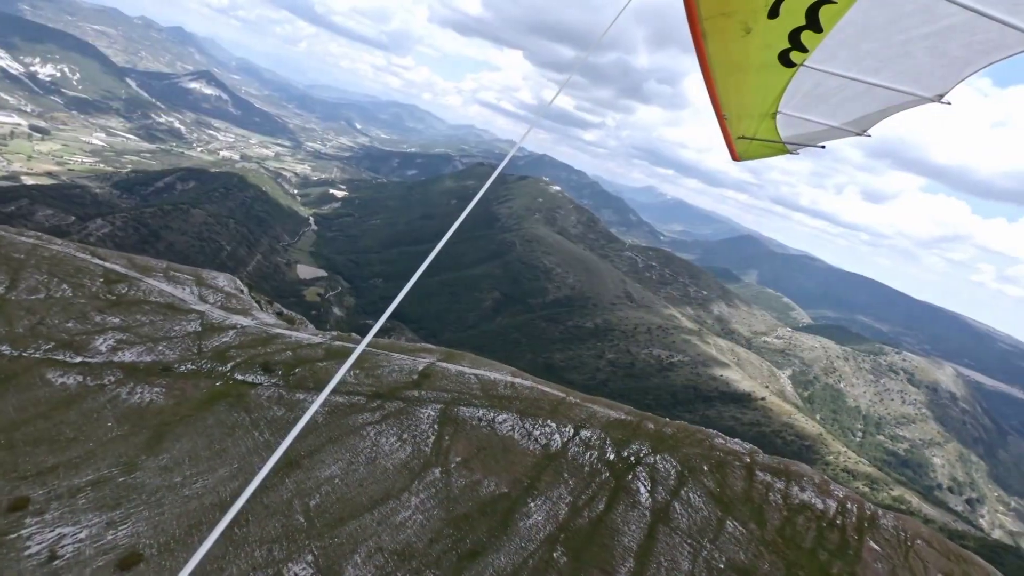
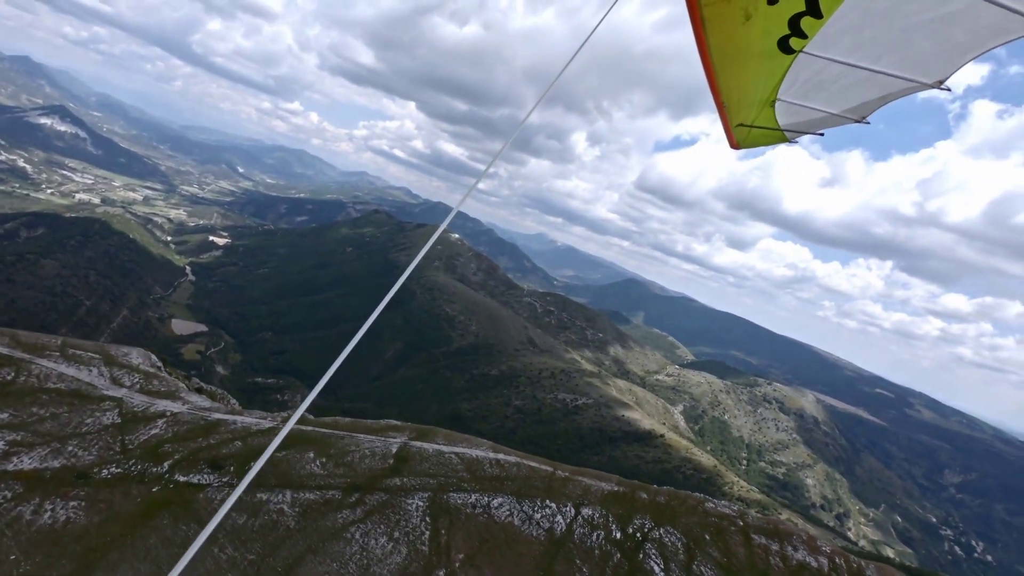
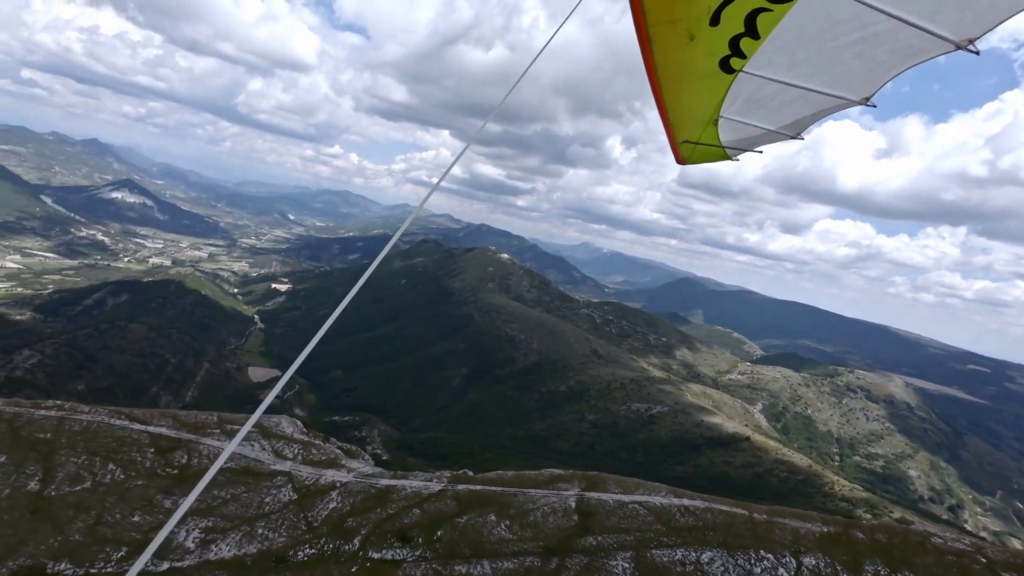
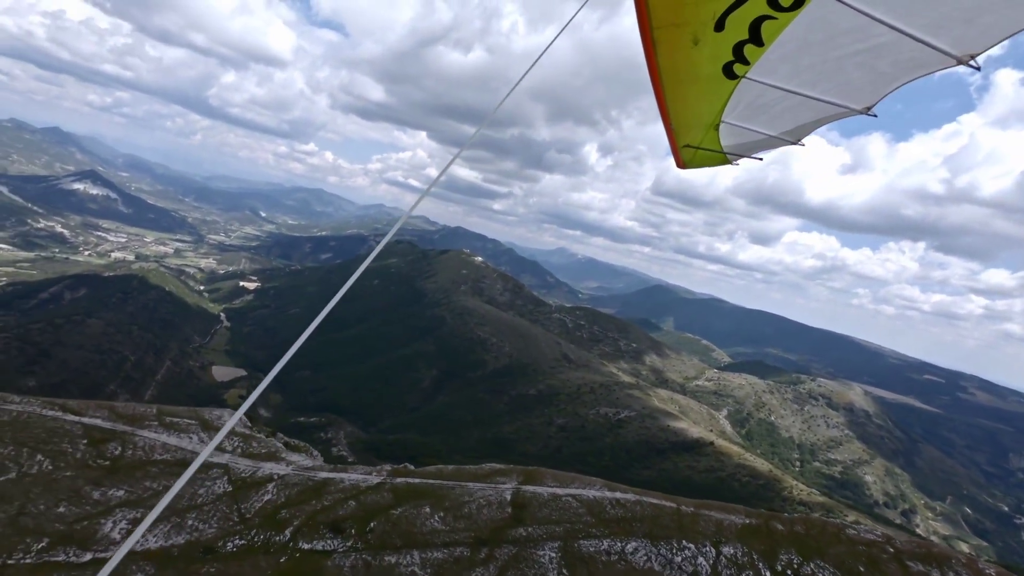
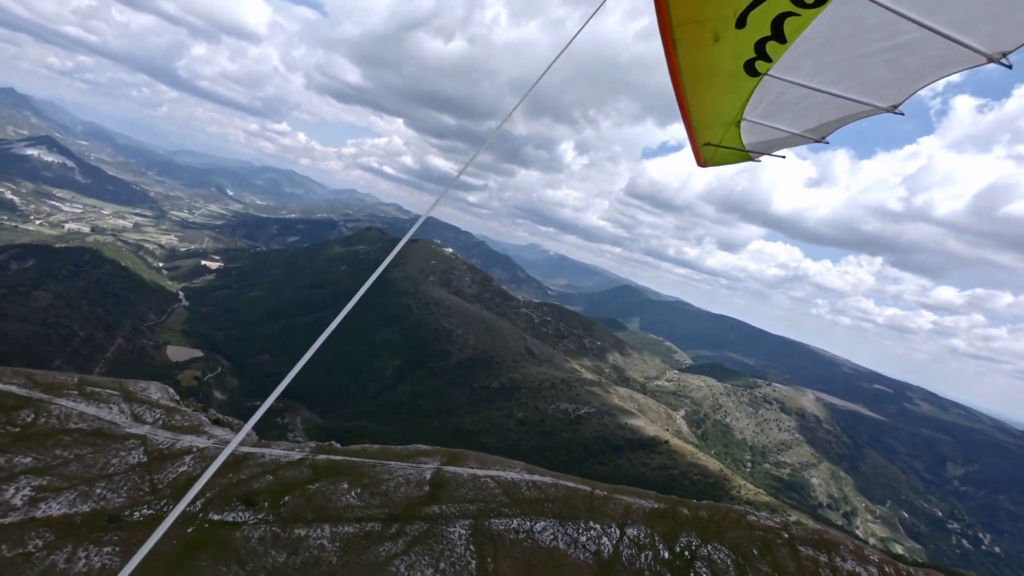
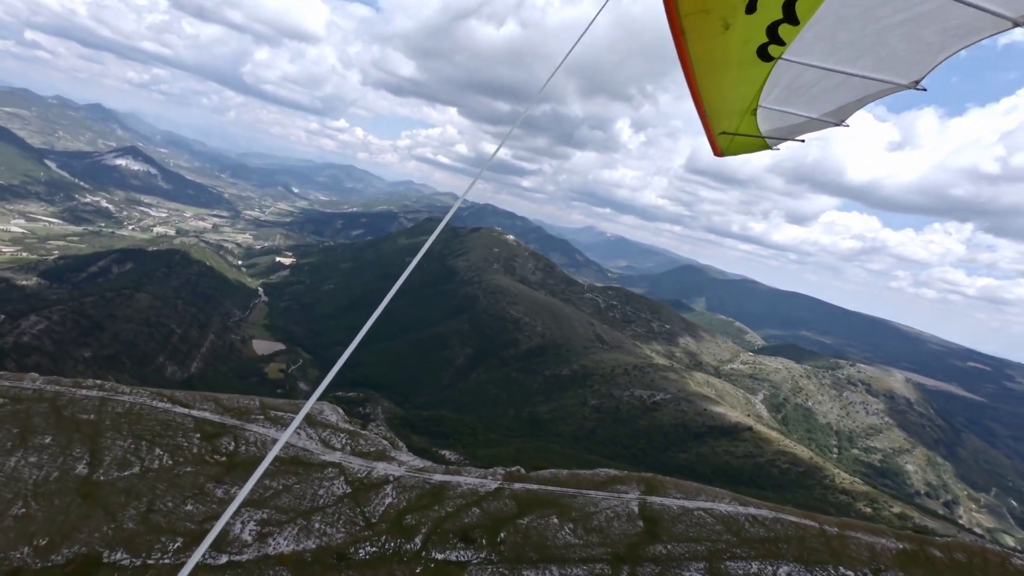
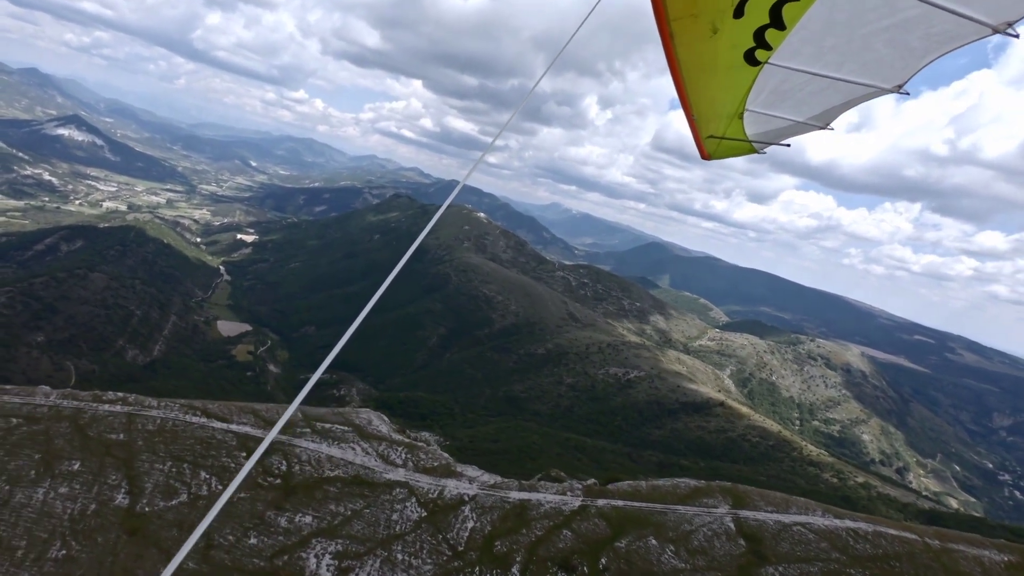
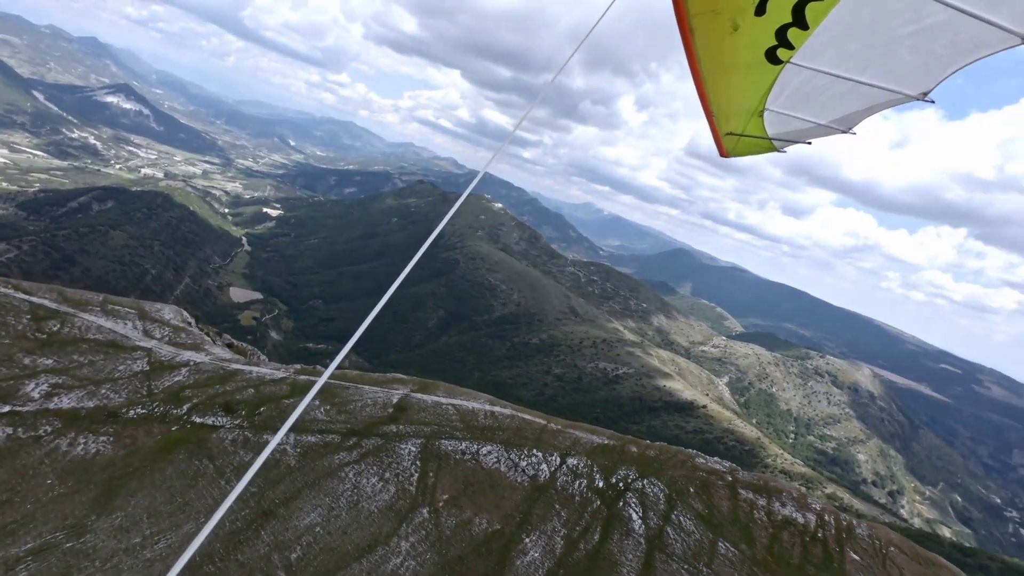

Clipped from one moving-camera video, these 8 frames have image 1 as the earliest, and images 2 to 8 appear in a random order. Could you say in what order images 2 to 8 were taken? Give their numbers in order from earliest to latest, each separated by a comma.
8, 2, 5, 4, 3, 6, 7
